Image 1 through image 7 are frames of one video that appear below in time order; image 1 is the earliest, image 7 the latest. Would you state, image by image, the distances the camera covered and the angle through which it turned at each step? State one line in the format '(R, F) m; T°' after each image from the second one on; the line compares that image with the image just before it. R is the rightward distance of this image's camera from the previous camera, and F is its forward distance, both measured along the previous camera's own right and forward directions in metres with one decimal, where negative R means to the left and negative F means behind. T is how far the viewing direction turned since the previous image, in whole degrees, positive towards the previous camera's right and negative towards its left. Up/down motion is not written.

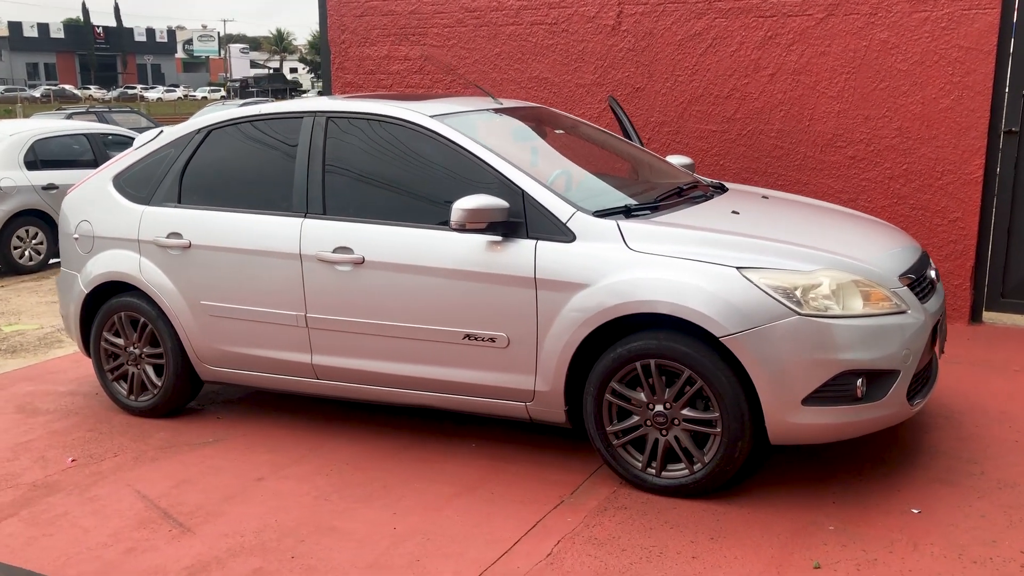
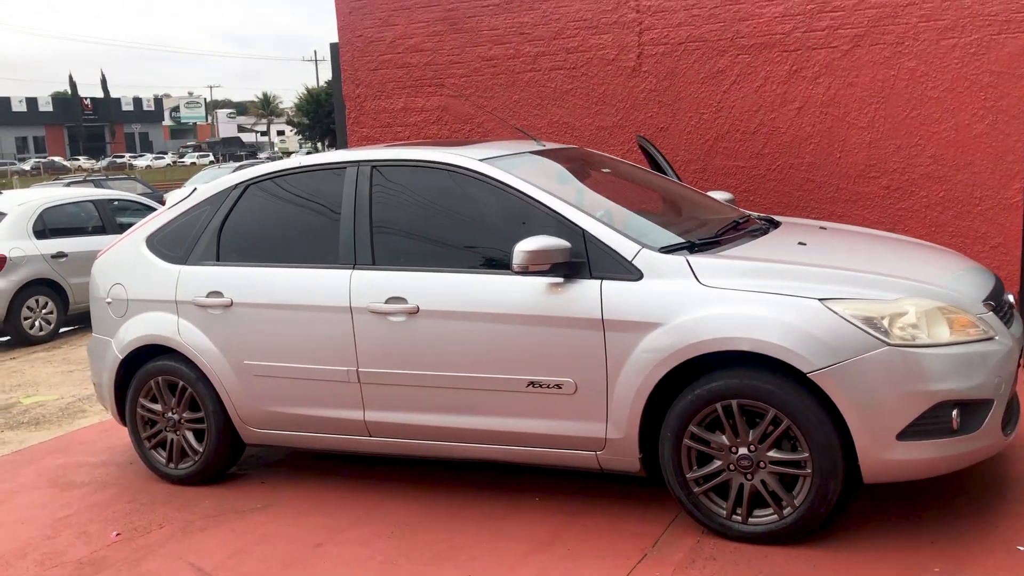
(-0.3, +0.1) m; +1°
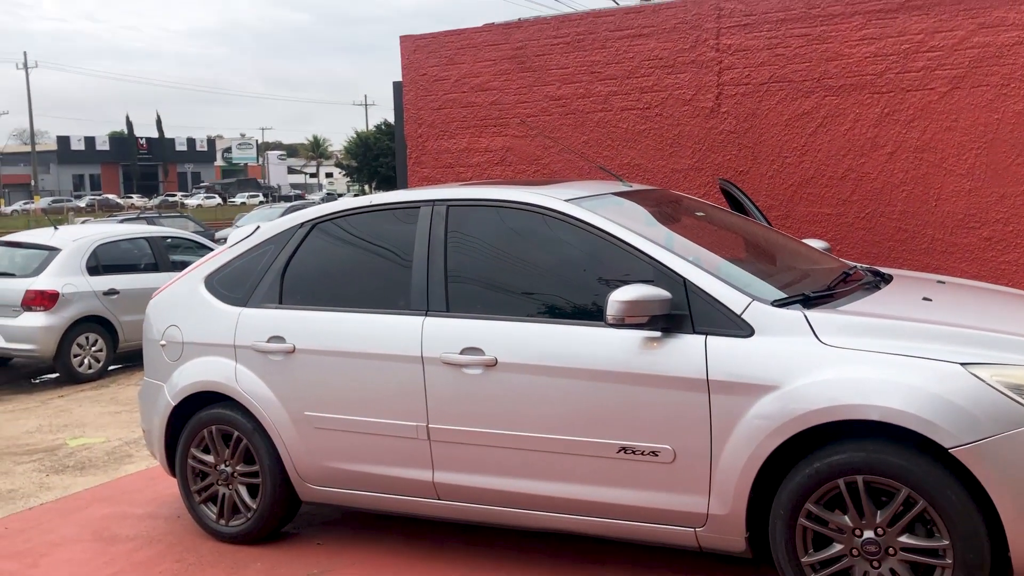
(-0.2, +0.3) m; -3°
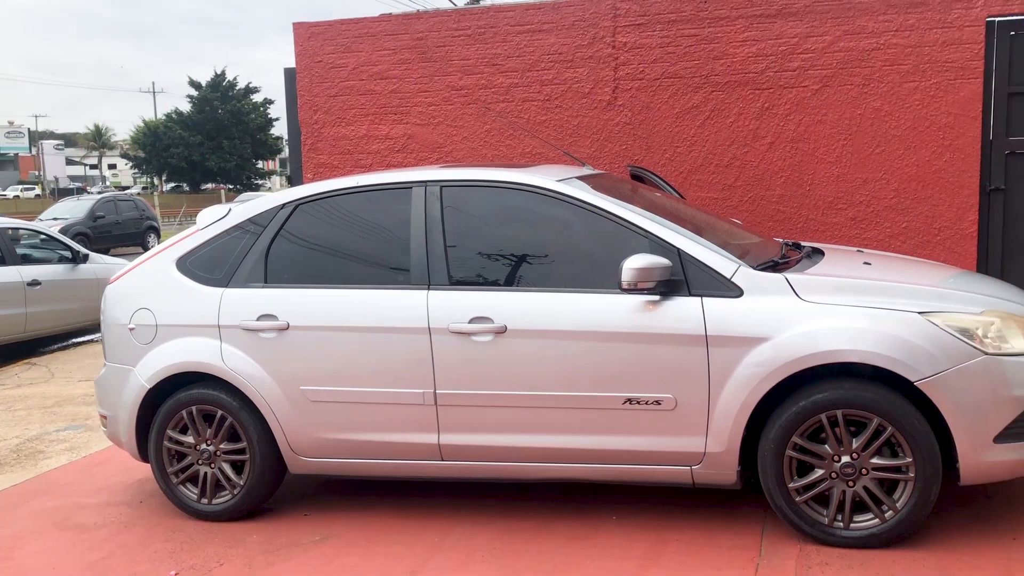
(-0.8, -0.2) m; +12°
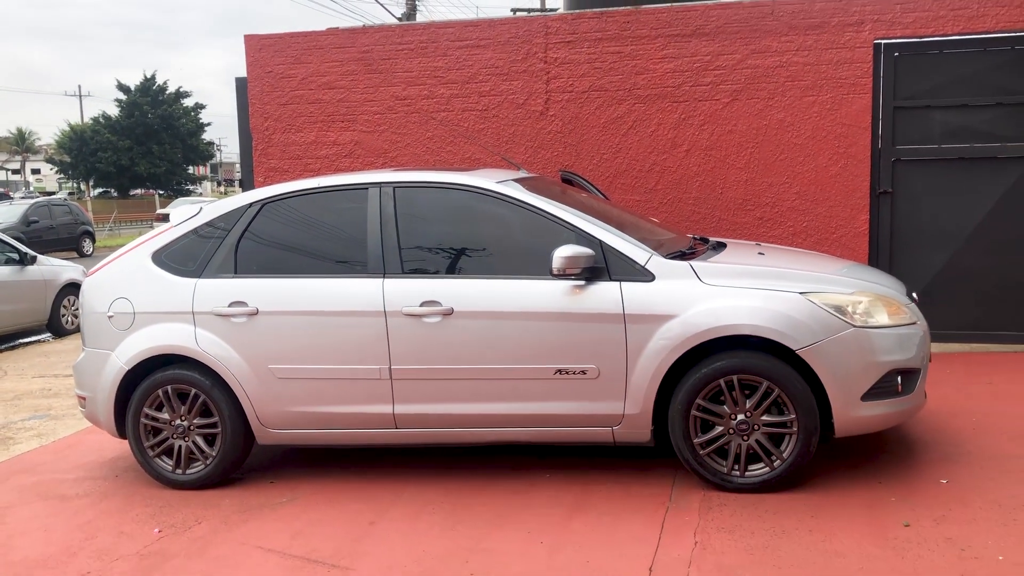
(0.0, -0.6) m; +4°
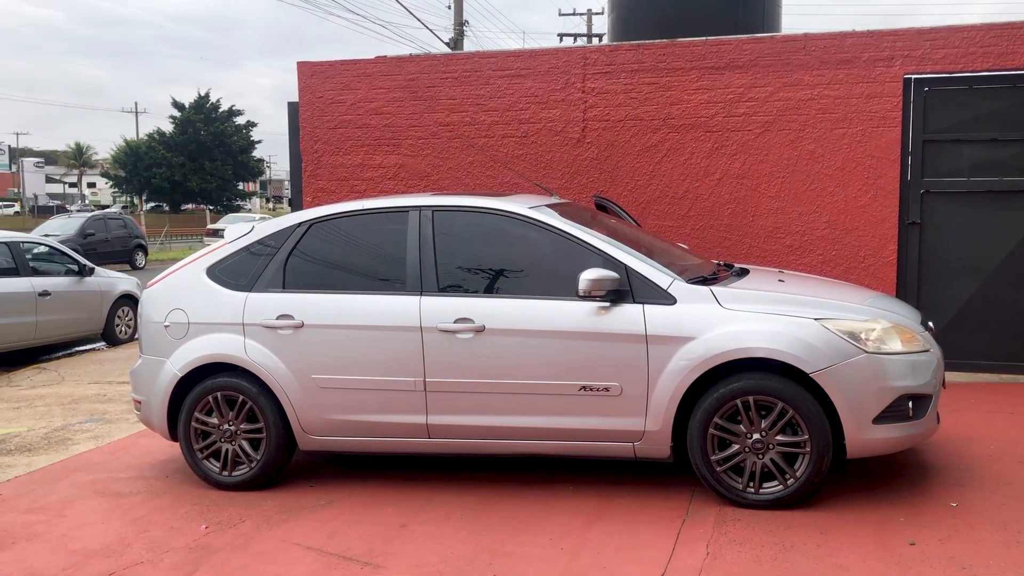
(+0.1, -0.3) m; -3°
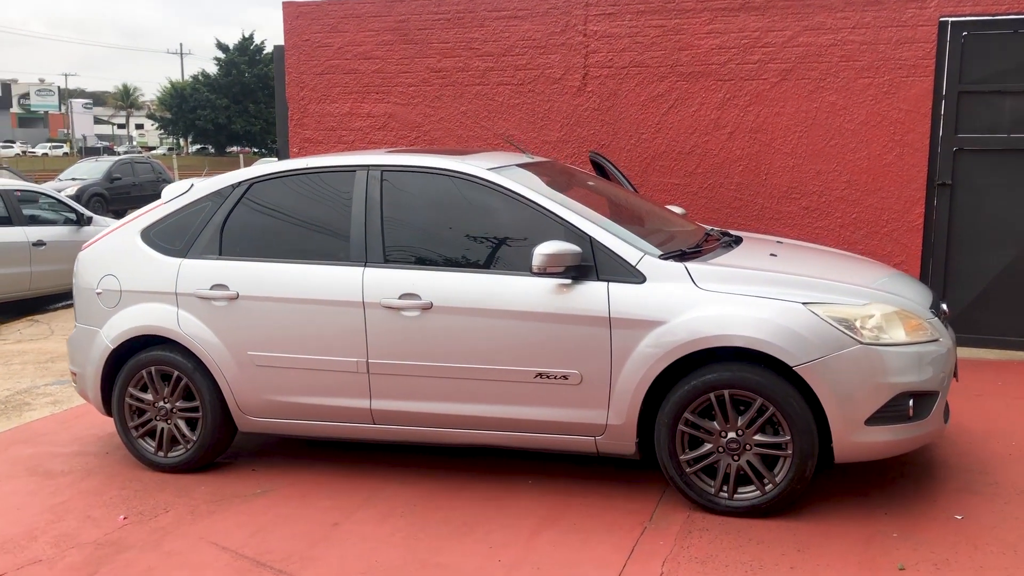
(+0.4, +0.5) m; -3°
